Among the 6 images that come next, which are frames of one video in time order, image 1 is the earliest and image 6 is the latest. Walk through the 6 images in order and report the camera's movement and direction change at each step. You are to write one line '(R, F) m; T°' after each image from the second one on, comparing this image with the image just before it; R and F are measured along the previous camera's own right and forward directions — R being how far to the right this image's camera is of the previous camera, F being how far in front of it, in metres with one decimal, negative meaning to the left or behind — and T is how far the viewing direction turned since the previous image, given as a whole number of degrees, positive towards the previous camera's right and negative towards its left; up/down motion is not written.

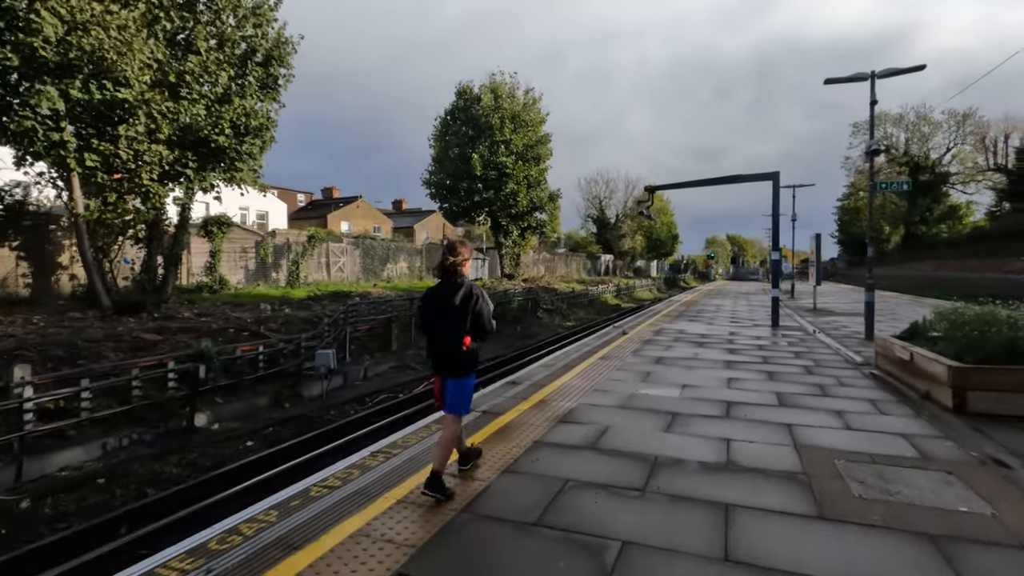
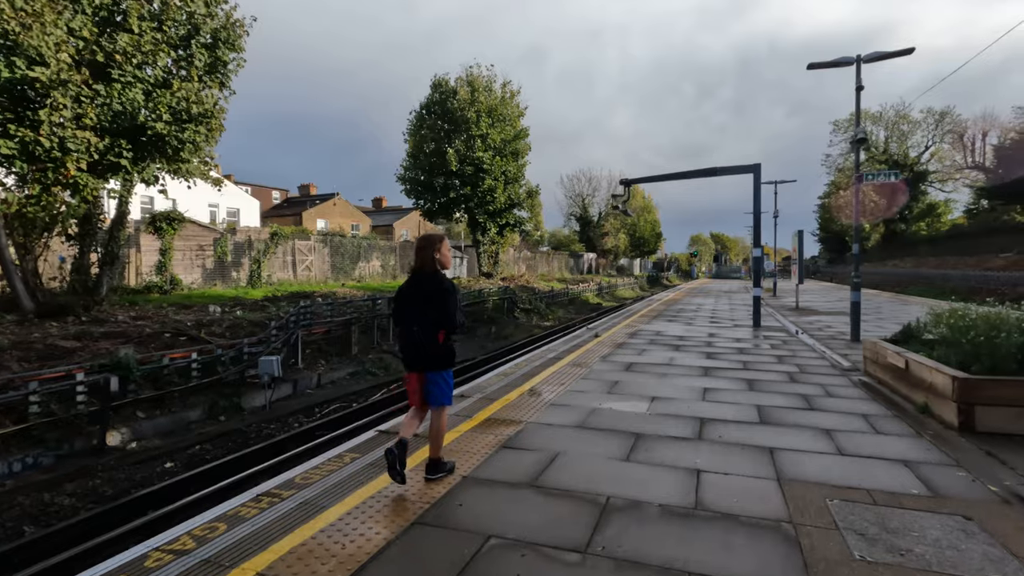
(+0.4, +0.7) m; +2°
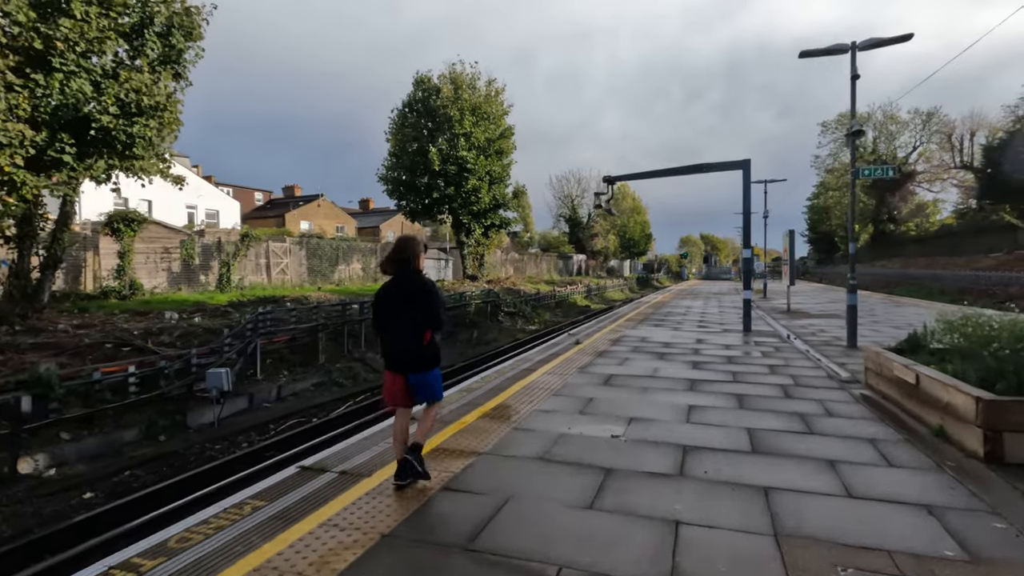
(+0.3, +0.6) m; +1°
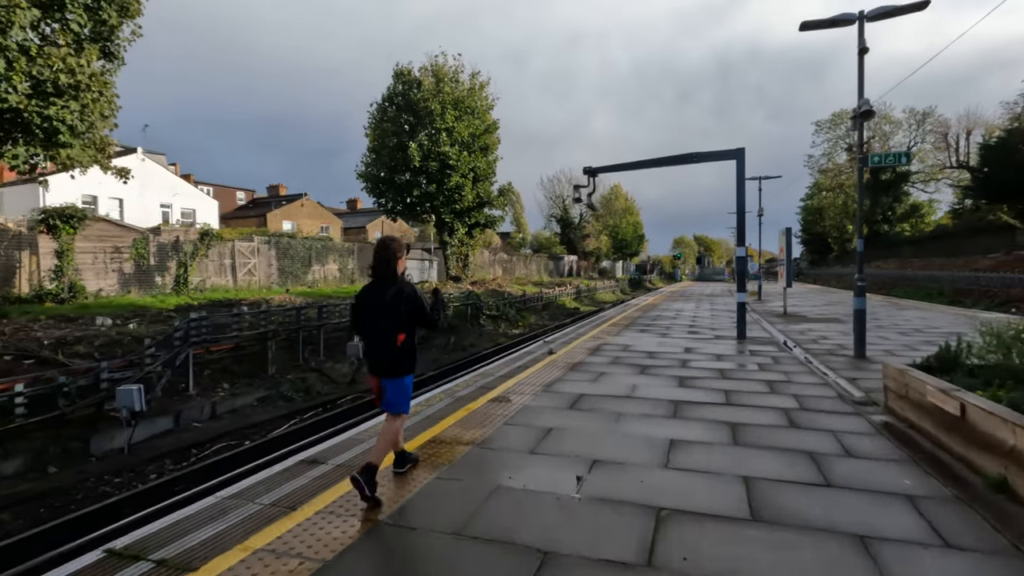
(+0.4, +1.0) m; +1°
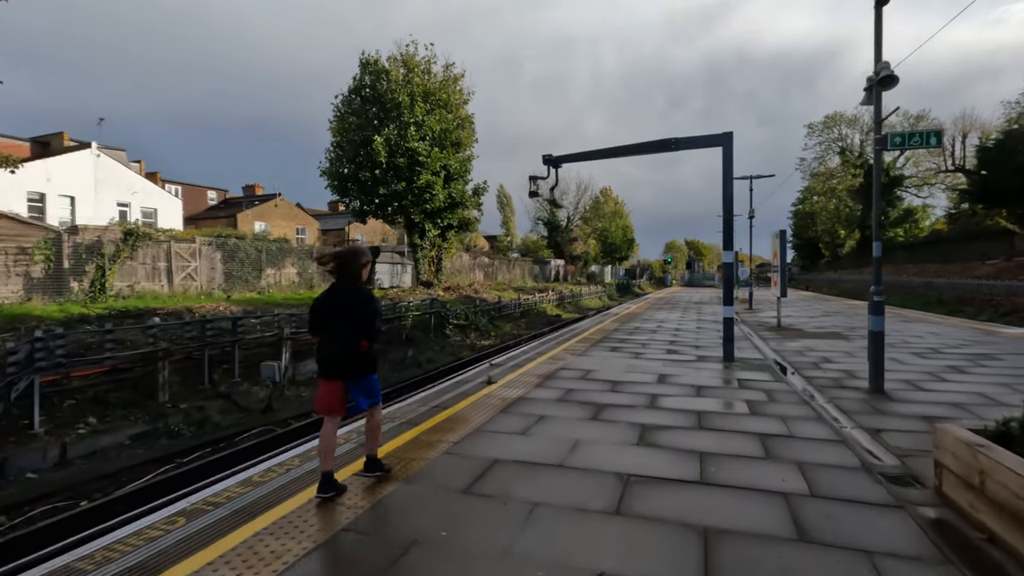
(+0.7, +1.6) m; +1°
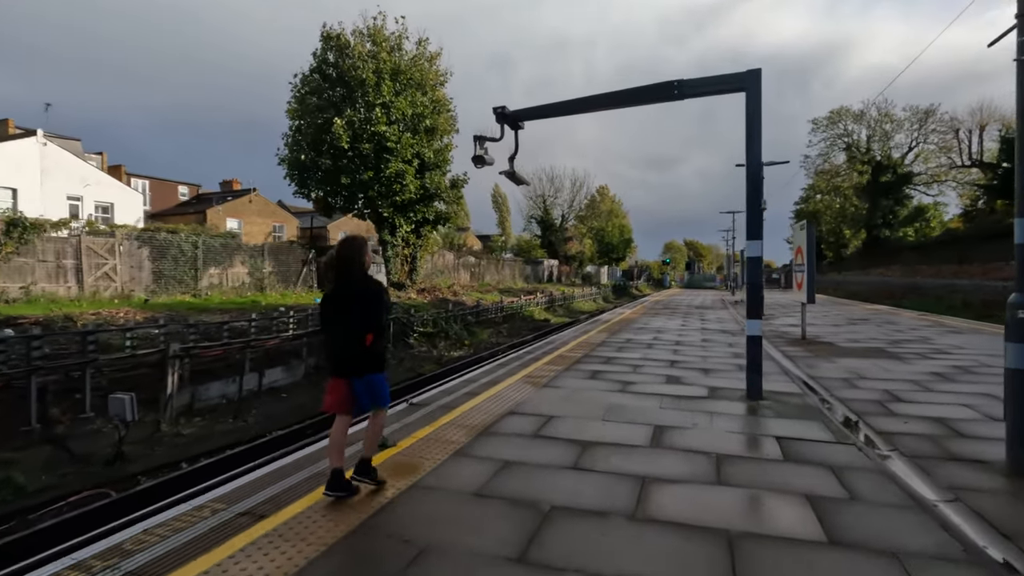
(+0.6, +2.3) m; 0°
